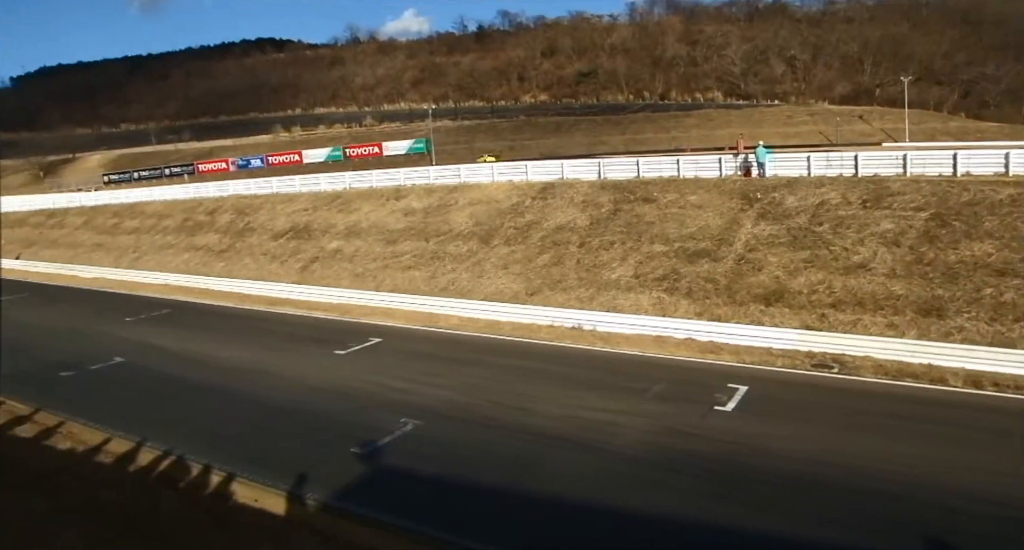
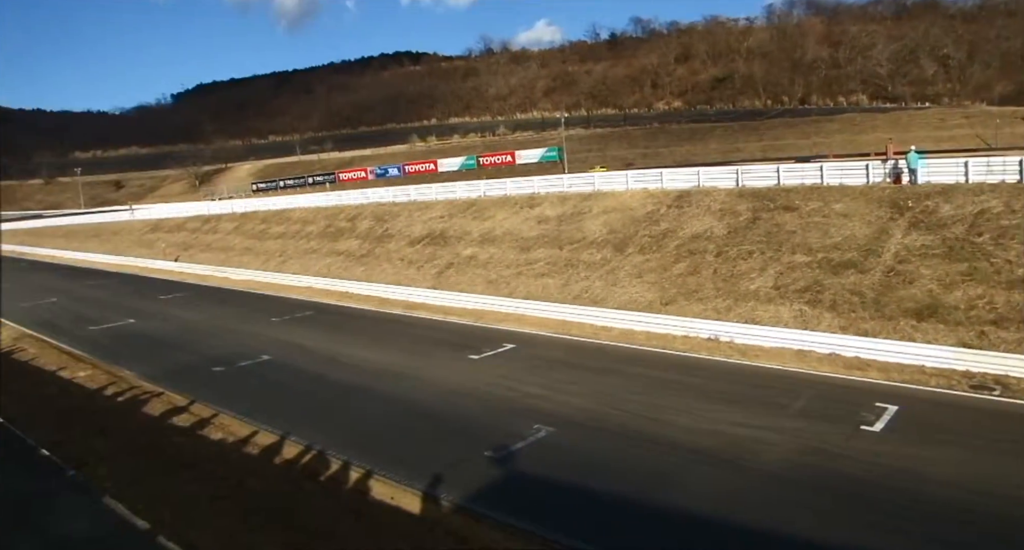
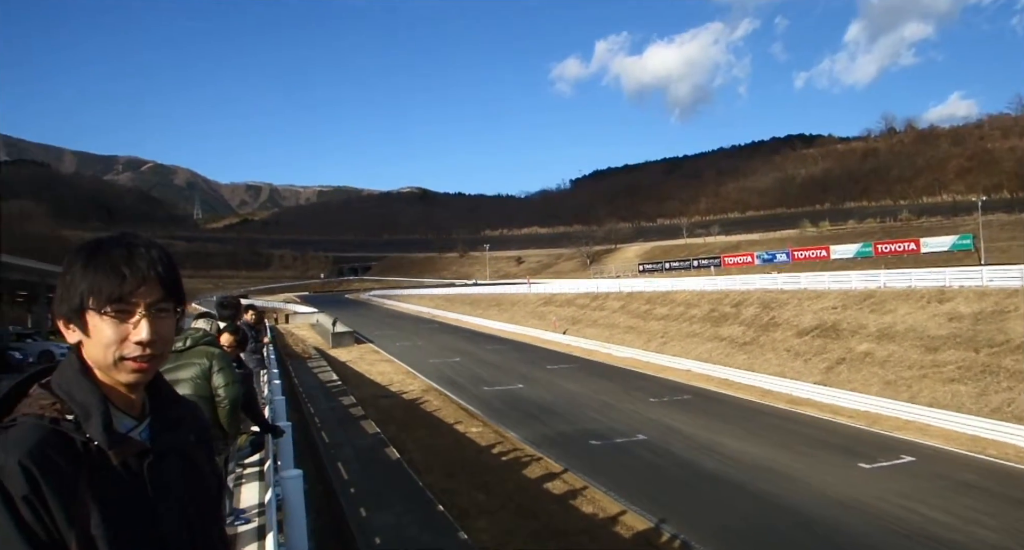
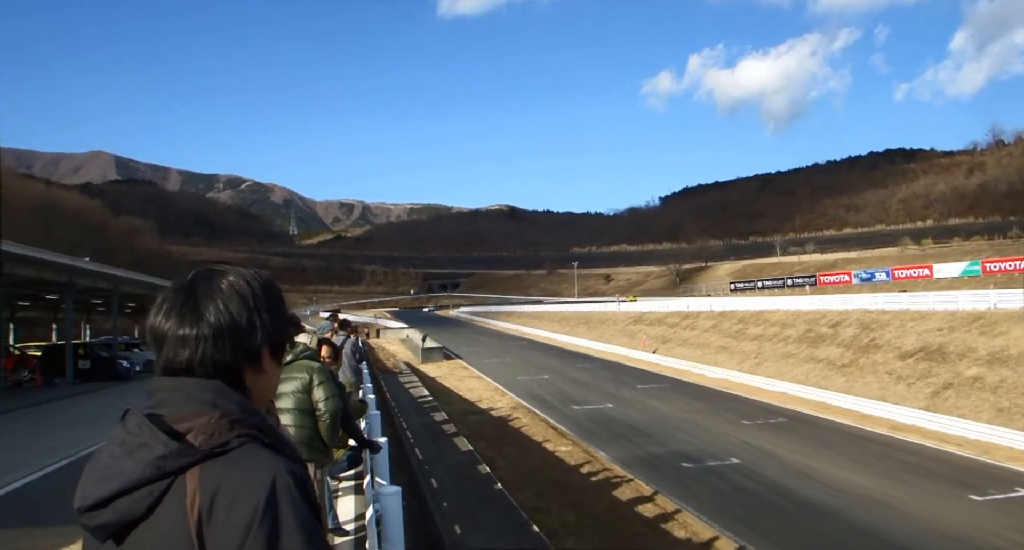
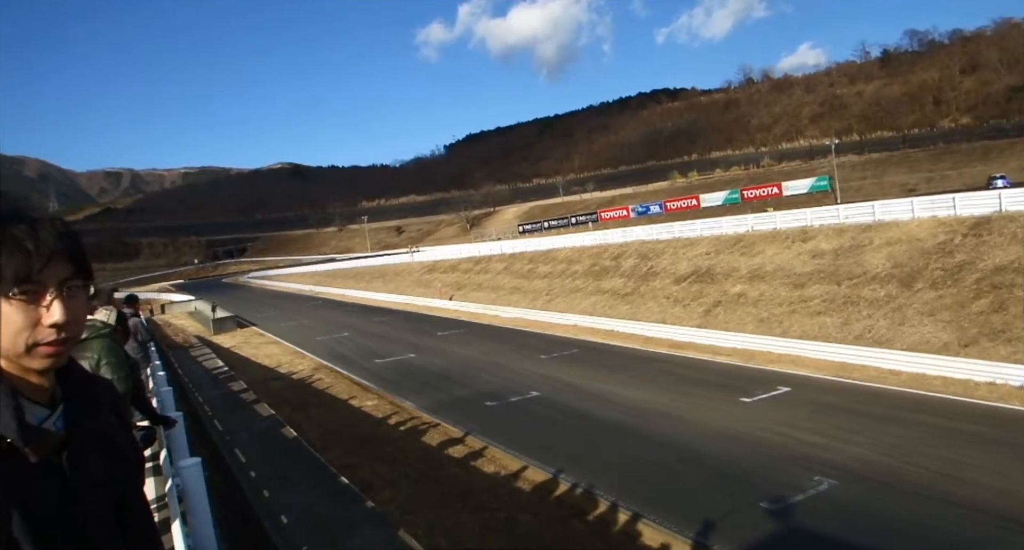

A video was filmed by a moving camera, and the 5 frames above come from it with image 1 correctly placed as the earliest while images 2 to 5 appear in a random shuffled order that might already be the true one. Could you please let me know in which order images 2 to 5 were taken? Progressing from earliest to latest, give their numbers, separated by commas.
2, 5, 3, 4
